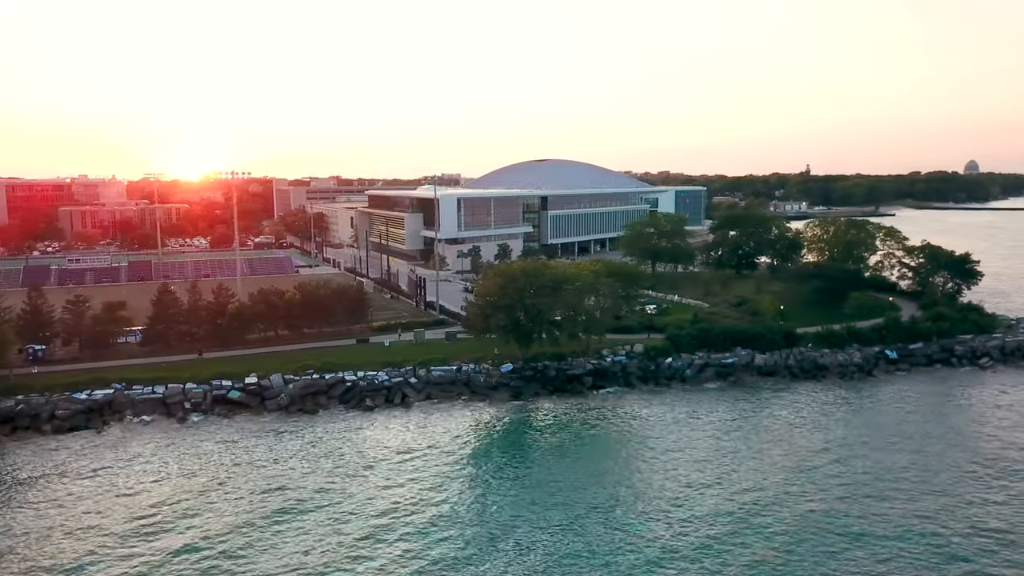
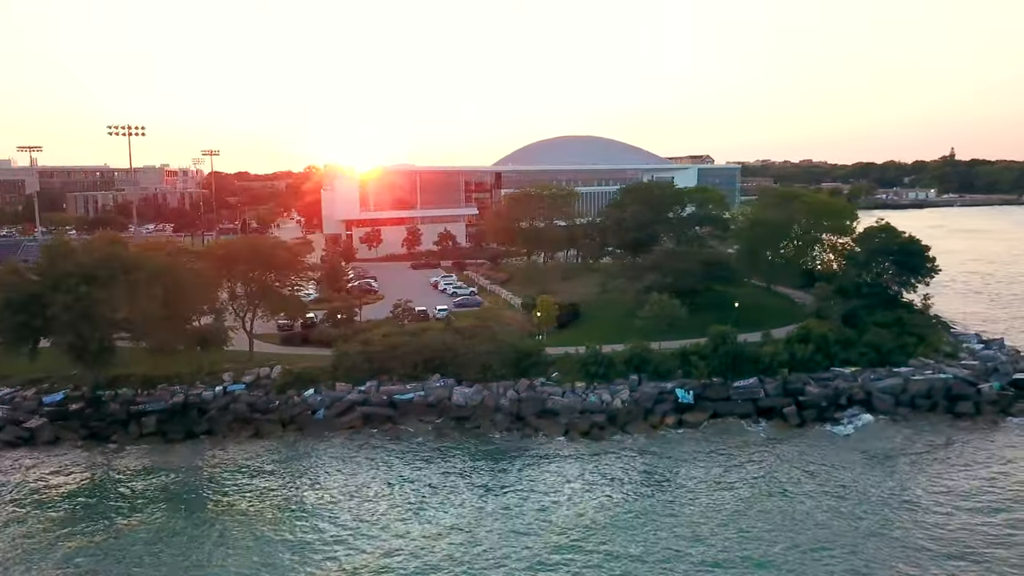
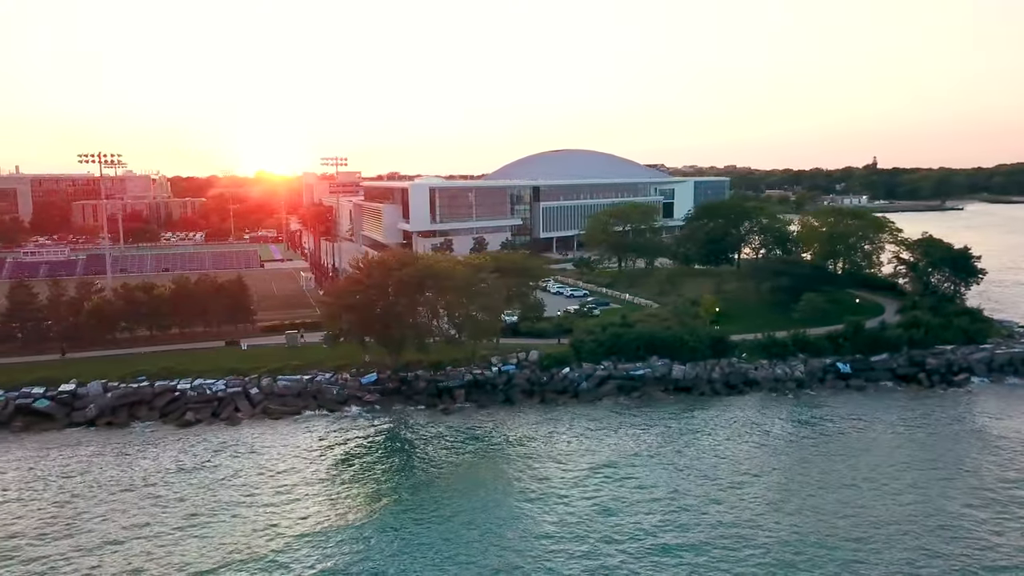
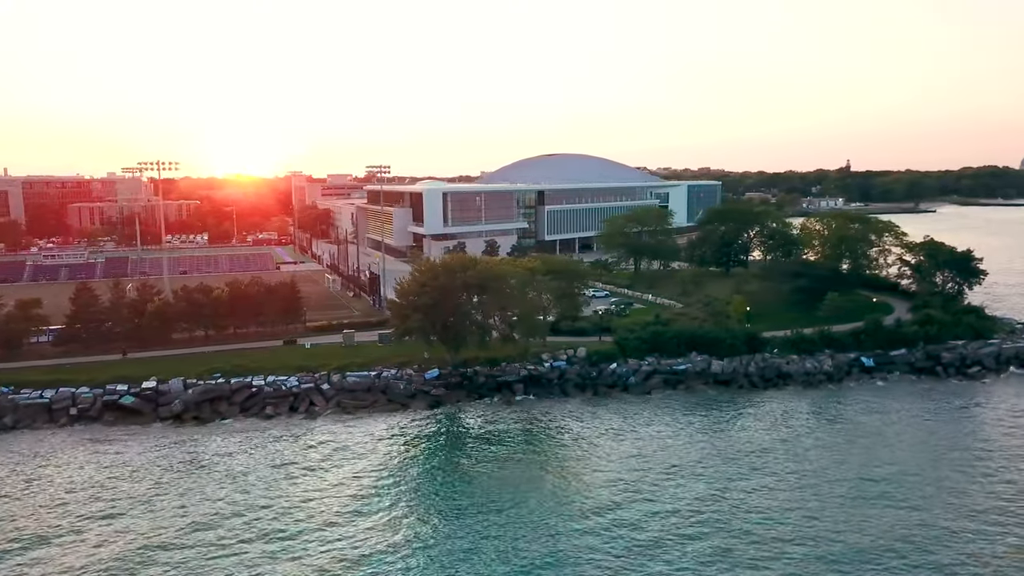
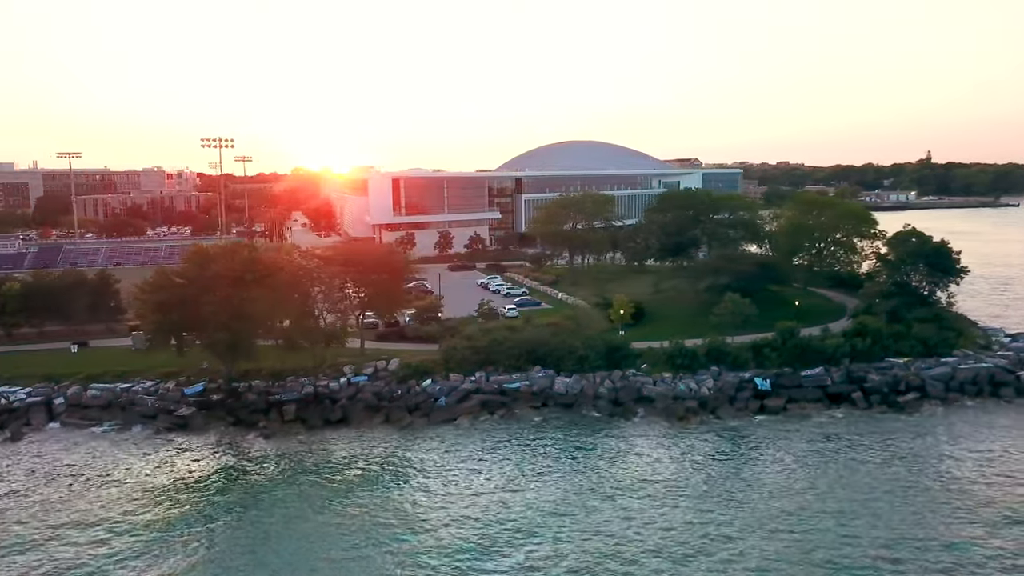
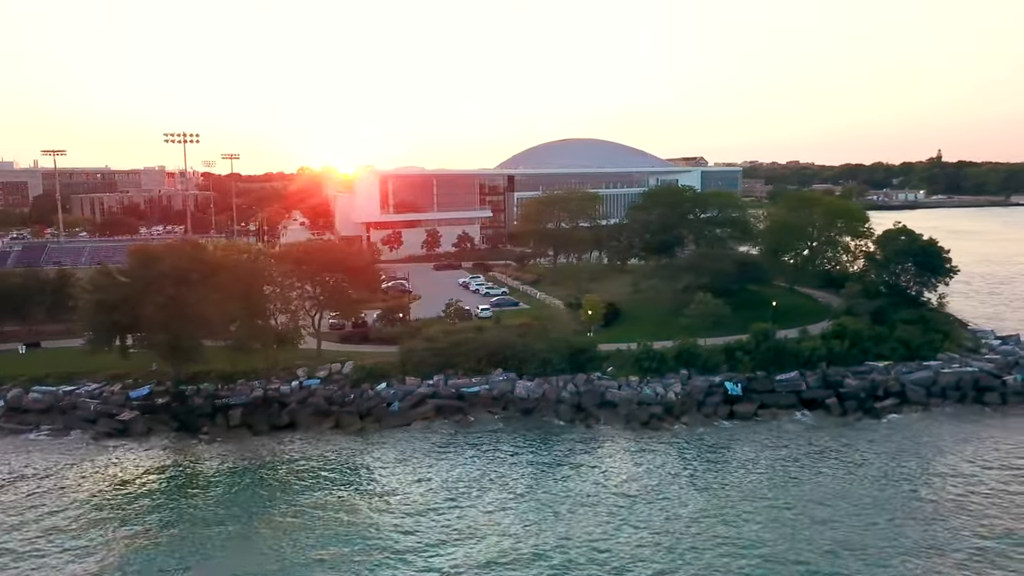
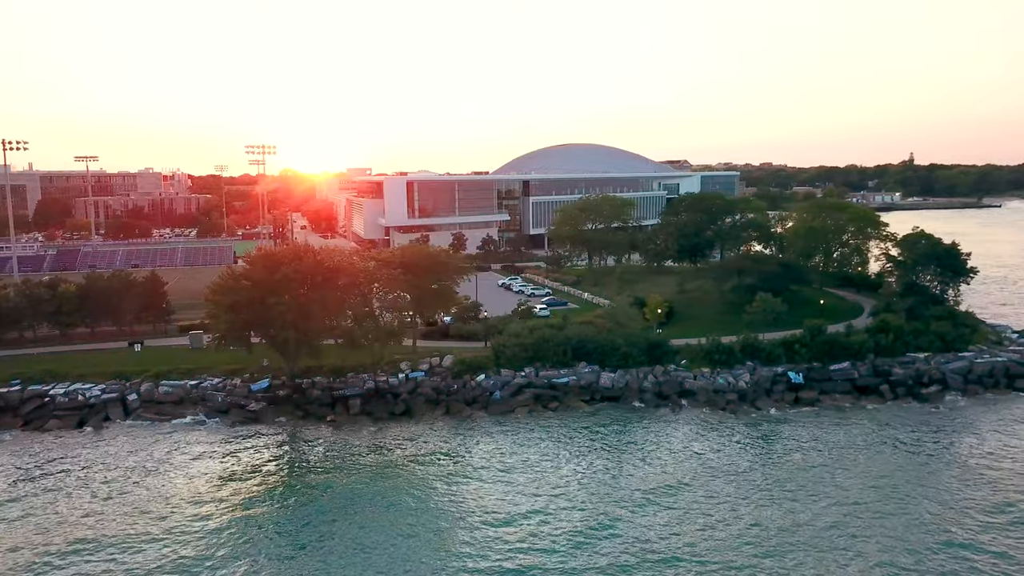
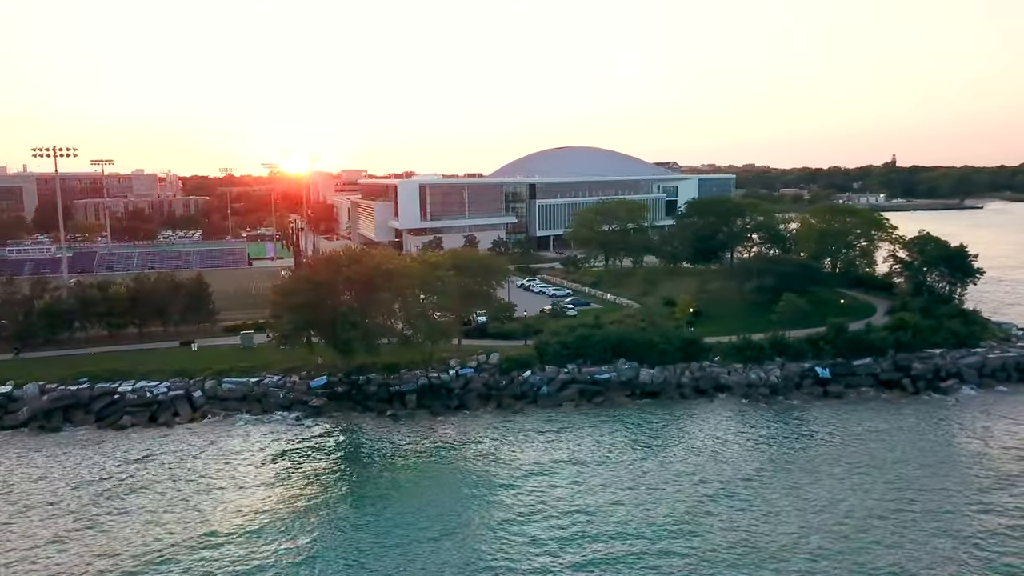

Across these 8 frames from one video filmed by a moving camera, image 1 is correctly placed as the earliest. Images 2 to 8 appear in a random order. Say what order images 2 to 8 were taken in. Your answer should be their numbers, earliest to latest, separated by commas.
4, 3, 8, 7, 5, 6, 2
